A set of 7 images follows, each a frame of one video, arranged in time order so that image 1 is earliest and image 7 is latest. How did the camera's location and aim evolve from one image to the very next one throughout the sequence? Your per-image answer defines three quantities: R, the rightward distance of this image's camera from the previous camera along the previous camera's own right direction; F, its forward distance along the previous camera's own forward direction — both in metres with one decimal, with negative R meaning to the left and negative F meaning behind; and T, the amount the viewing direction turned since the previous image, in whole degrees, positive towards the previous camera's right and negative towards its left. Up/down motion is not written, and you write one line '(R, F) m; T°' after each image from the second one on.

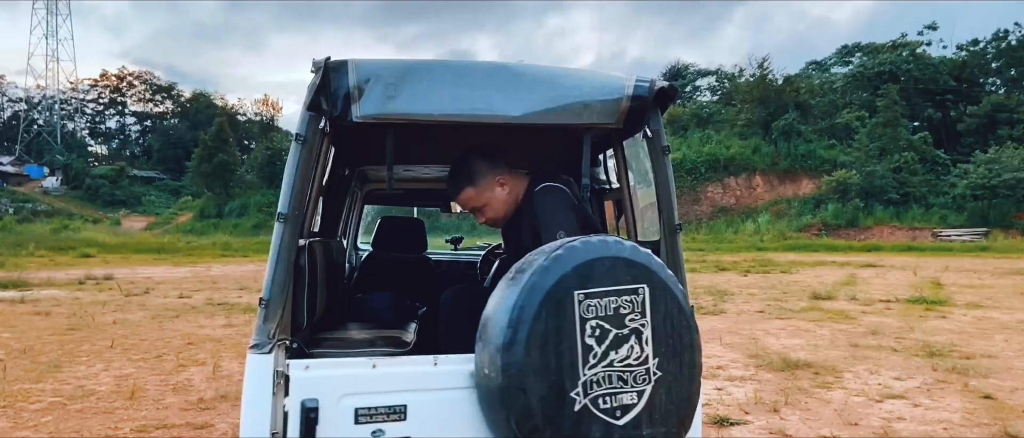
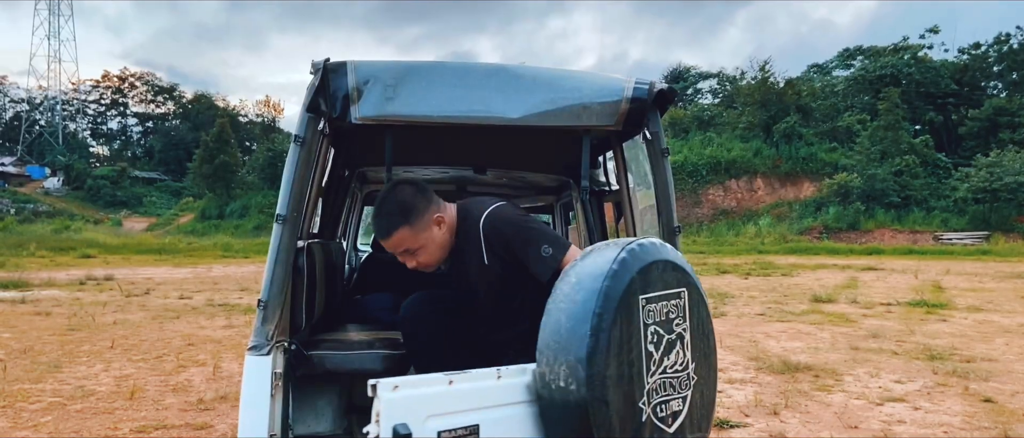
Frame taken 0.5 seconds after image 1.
(0.0, 0.0) m; 0°
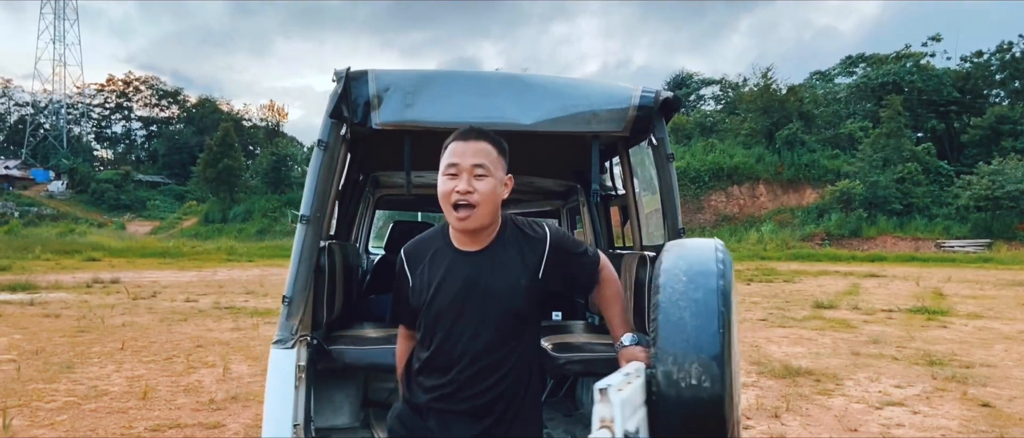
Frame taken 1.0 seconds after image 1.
(0.0, -0.1) m; 0°
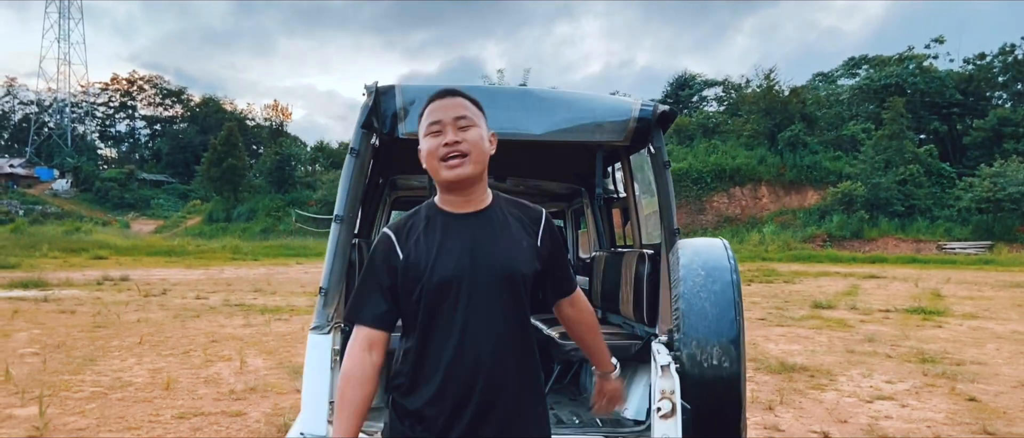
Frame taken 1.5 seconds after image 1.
(0.0, -0.2) m; 0°
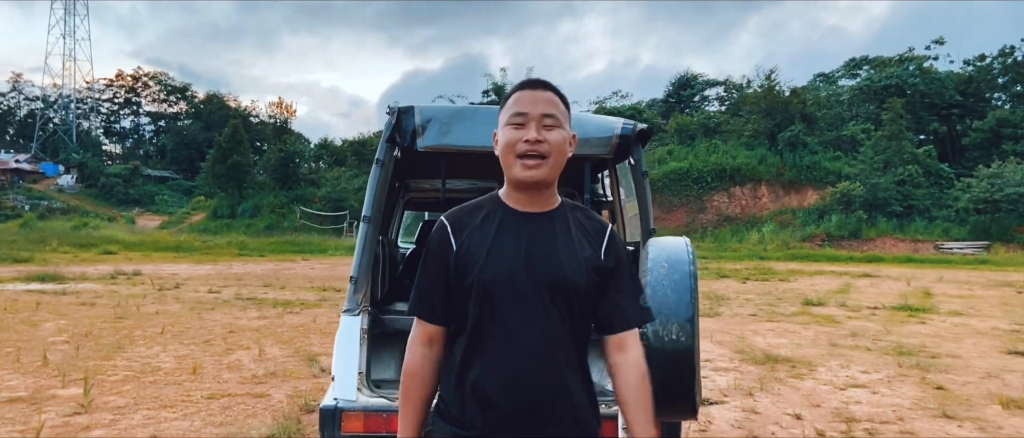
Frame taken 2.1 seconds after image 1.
(0.0, -0.4) m; 0°
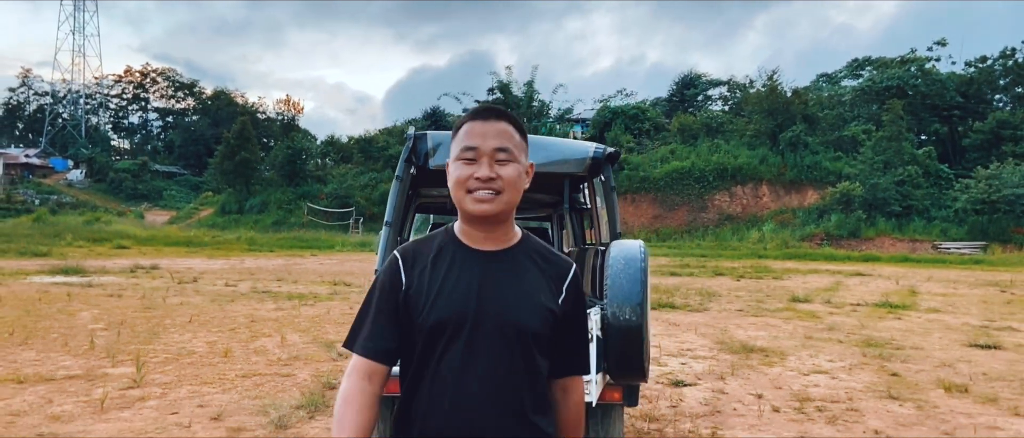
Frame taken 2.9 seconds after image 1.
(+0.1, -0.7) m; 0°
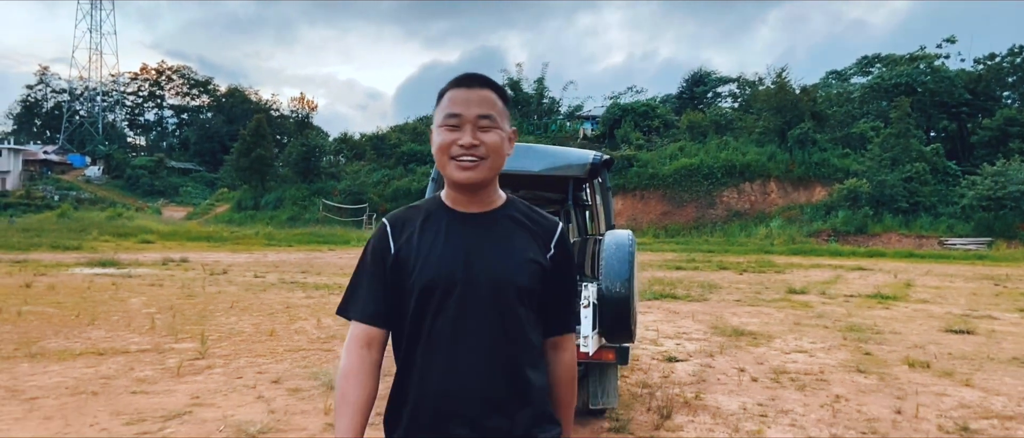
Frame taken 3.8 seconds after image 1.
(0.0, -0.8) m; -1°
